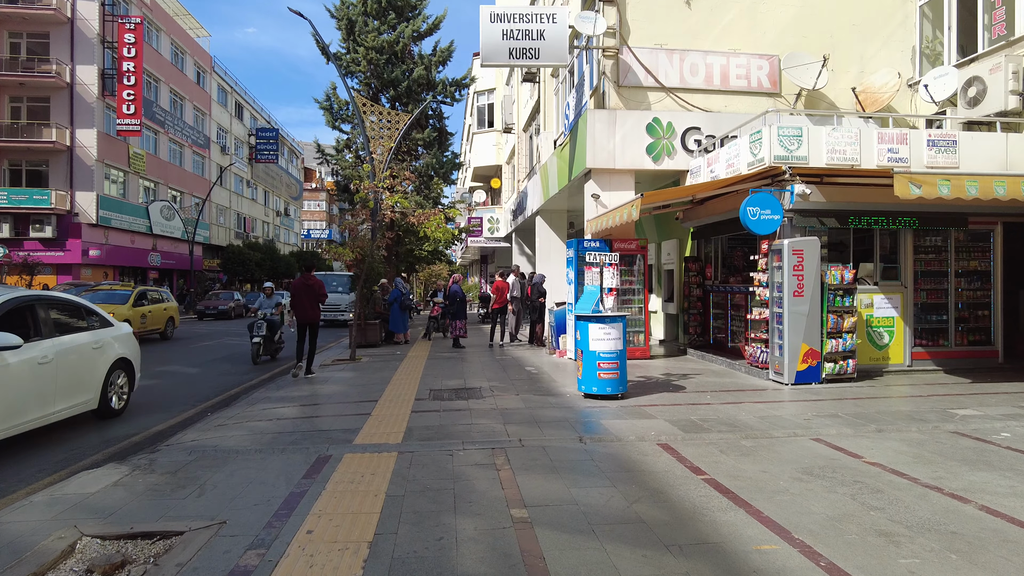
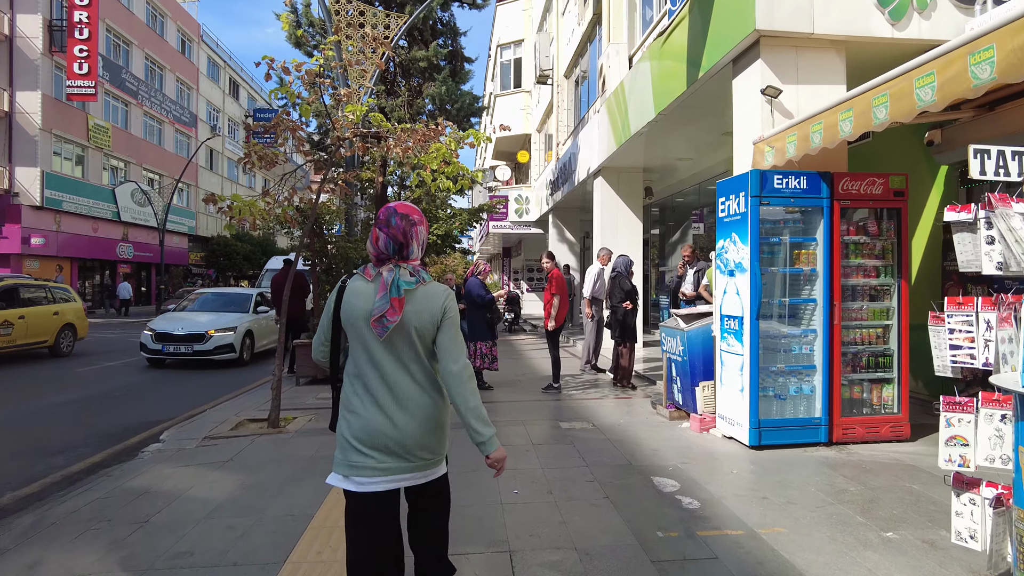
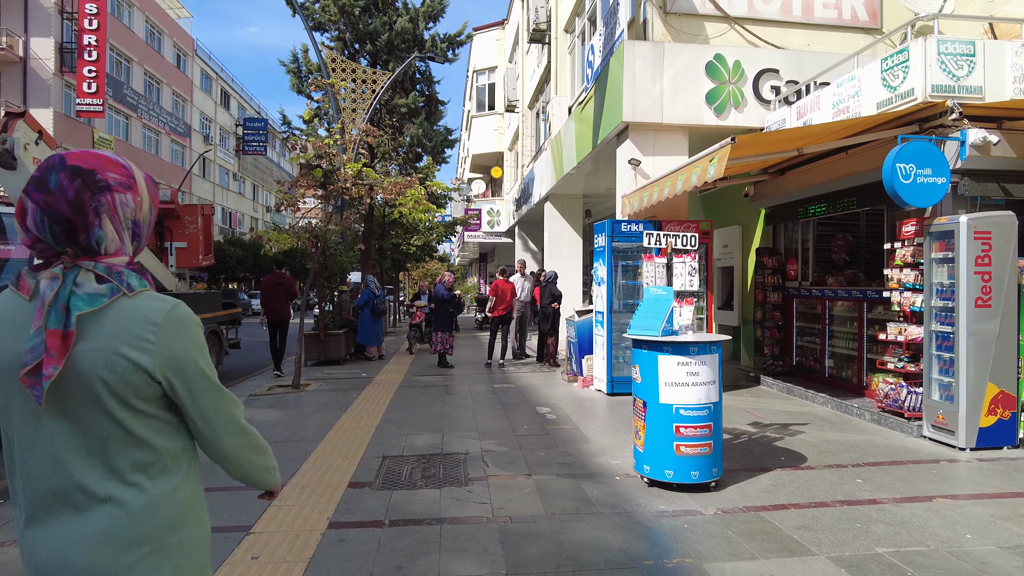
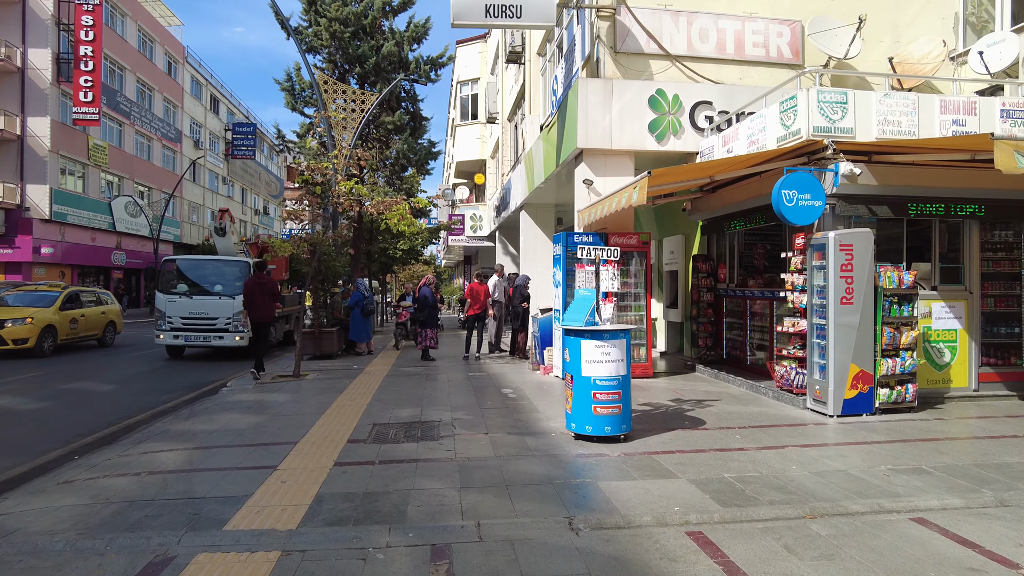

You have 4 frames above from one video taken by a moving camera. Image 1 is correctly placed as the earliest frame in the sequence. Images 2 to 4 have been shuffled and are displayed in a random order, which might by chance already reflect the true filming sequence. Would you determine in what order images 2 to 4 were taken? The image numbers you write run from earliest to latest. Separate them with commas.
4, 3, 2
